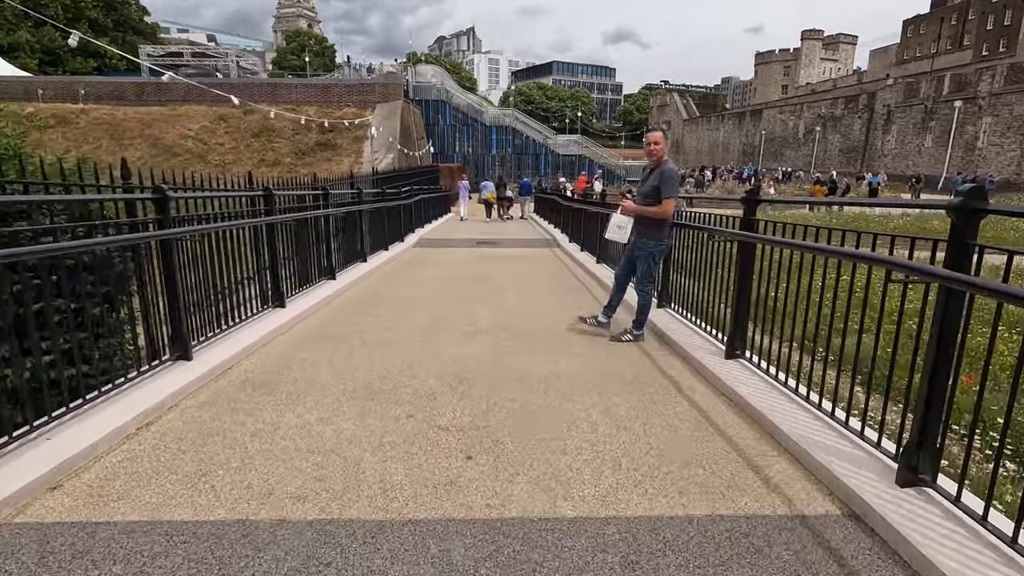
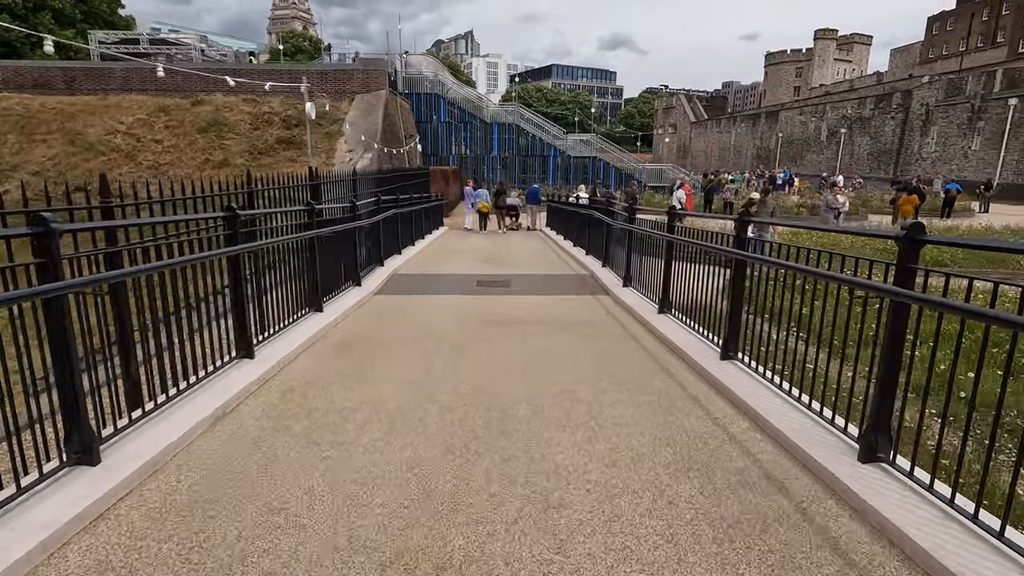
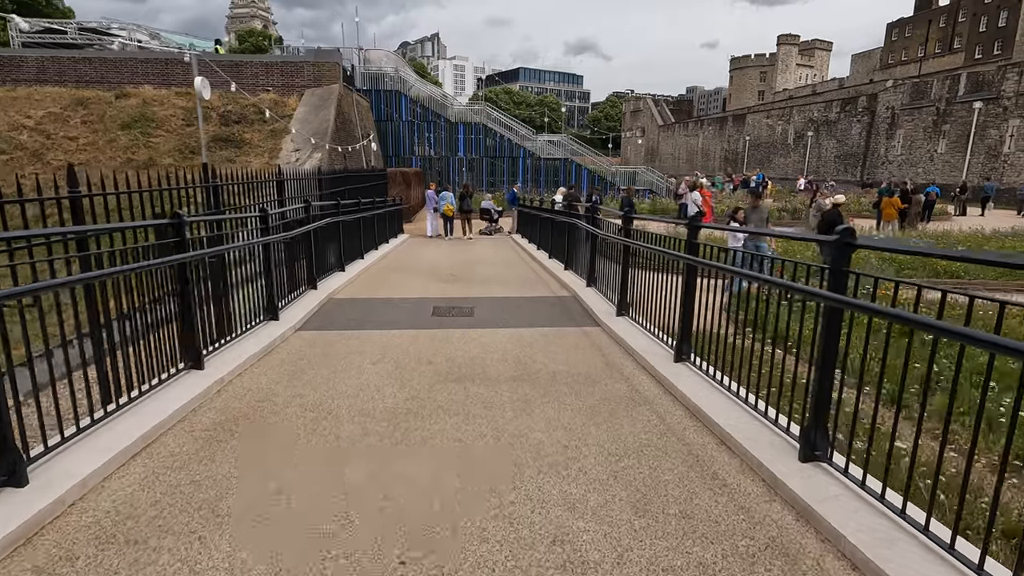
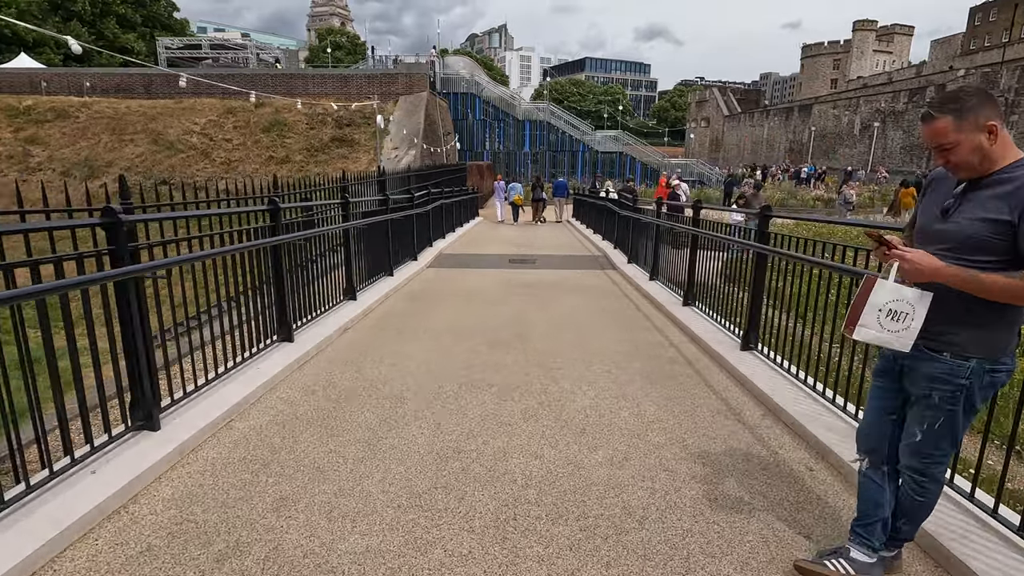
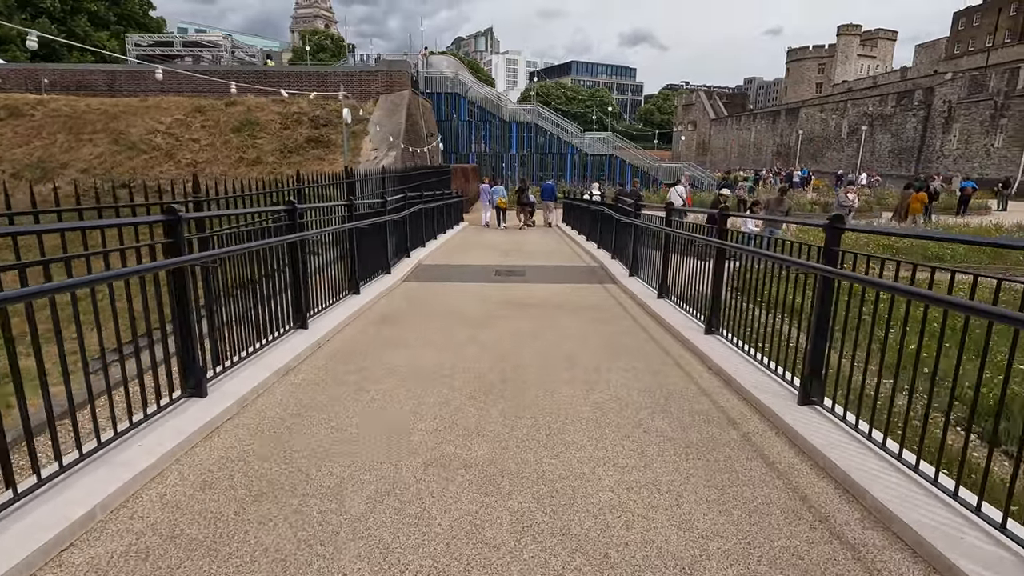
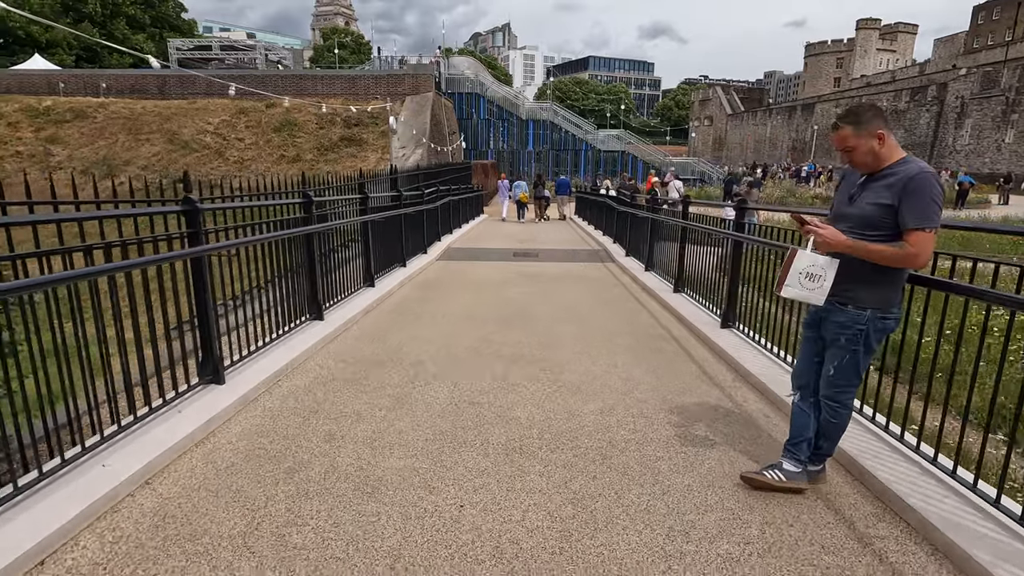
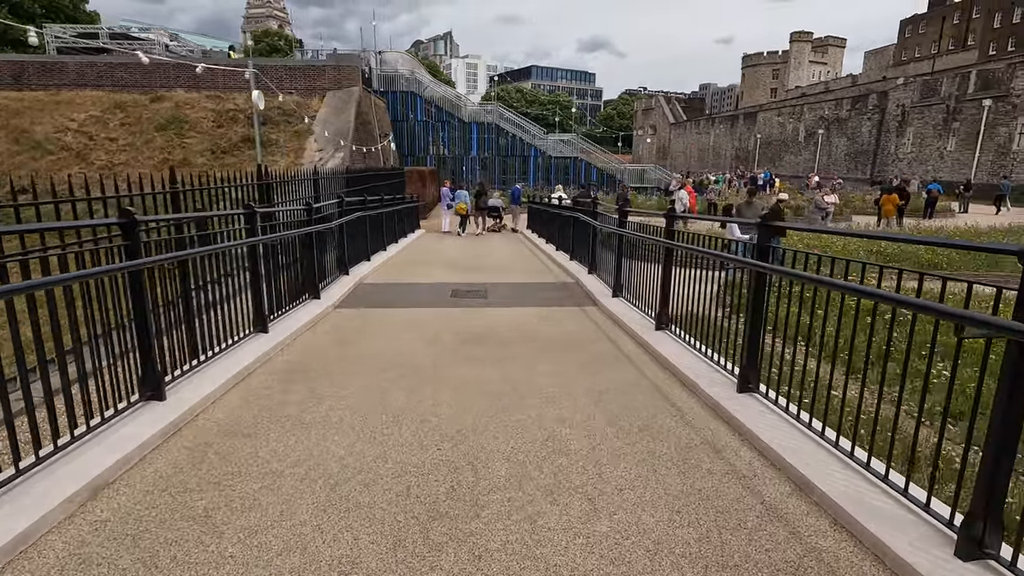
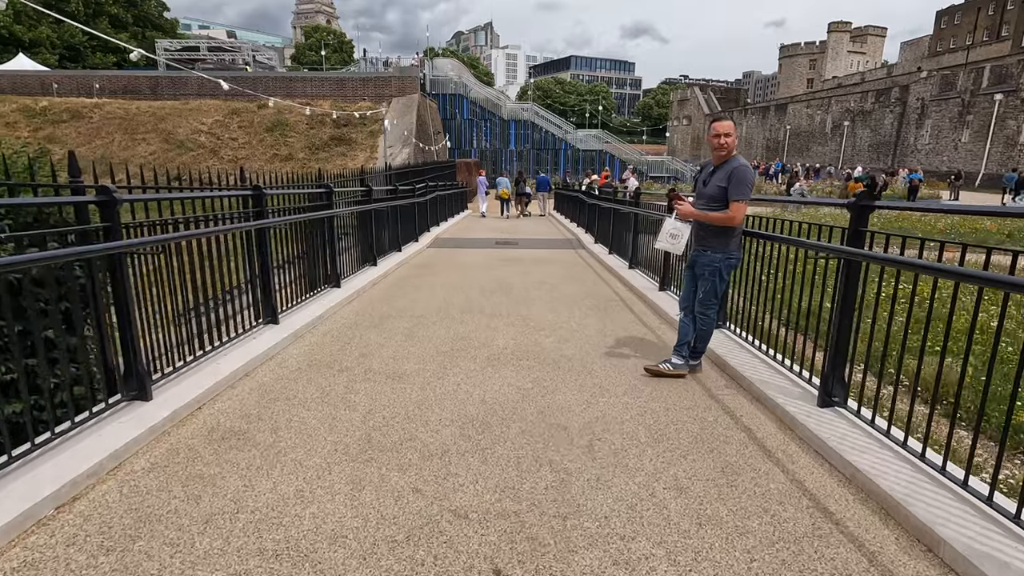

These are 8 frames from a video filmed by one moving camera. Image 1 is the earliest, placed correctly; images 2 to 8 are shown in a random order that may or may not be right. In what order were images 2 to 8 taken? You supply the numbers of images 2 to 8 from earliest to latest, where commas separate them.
8, 6, 4, 5, 2, 7, 3
